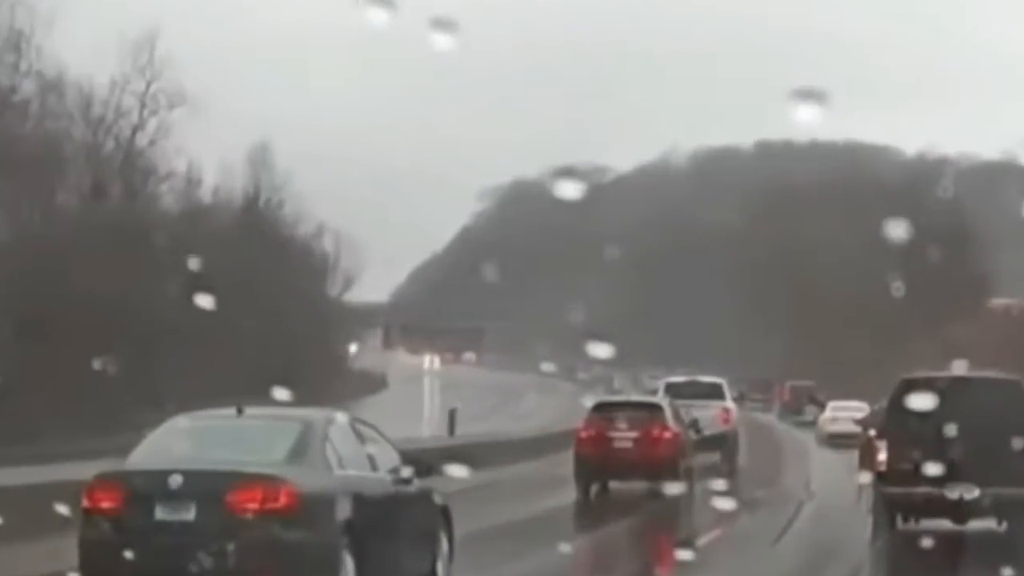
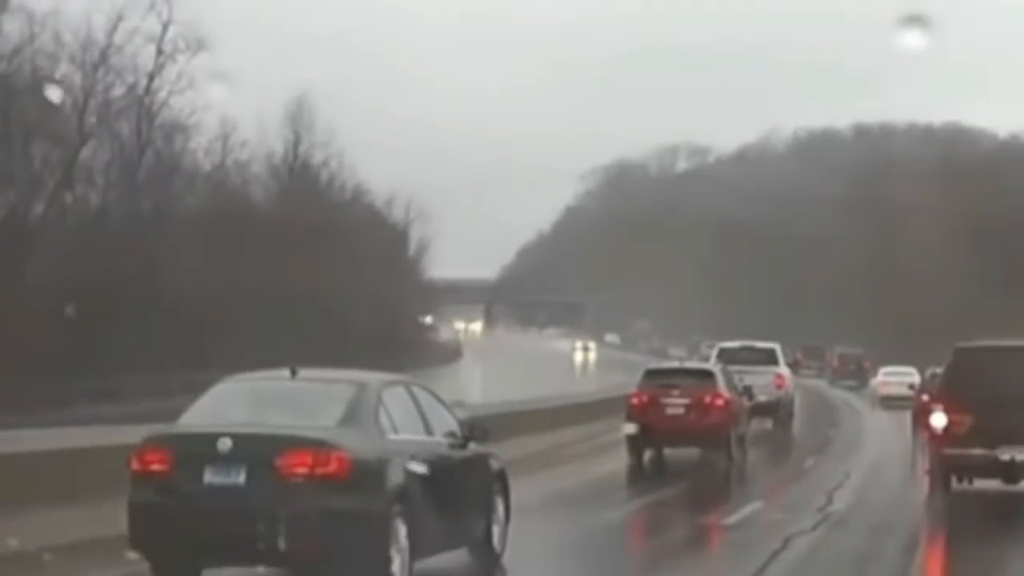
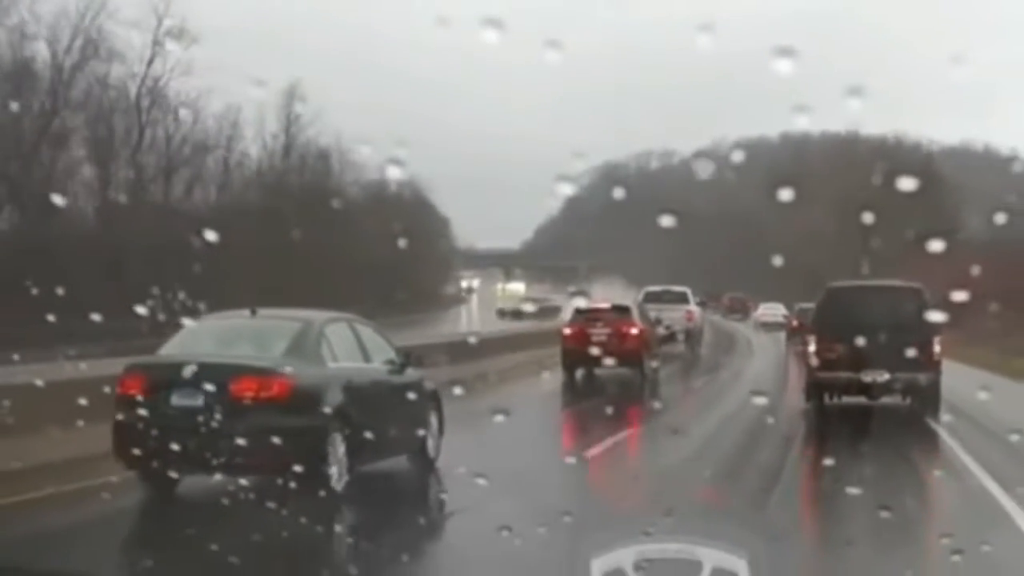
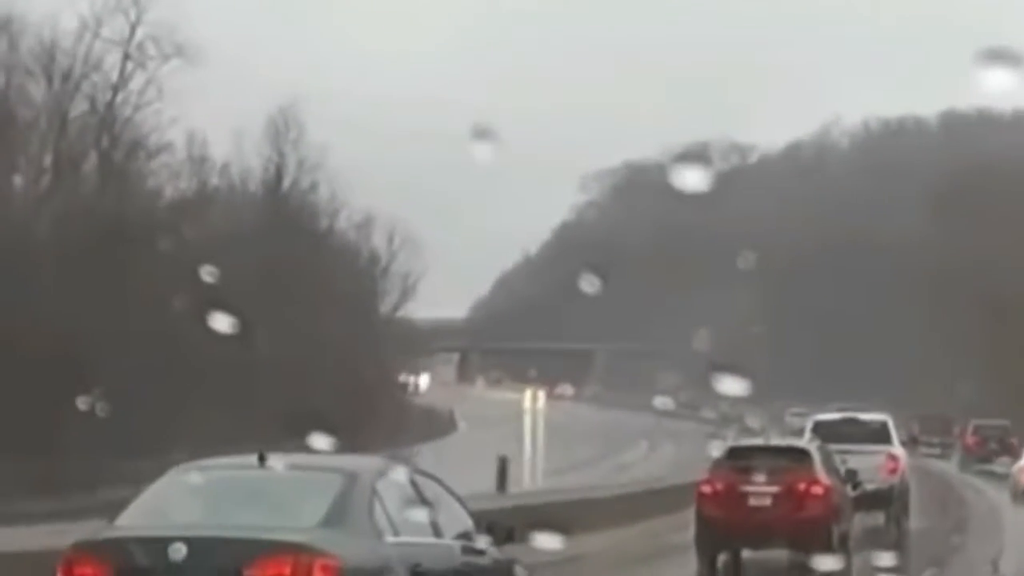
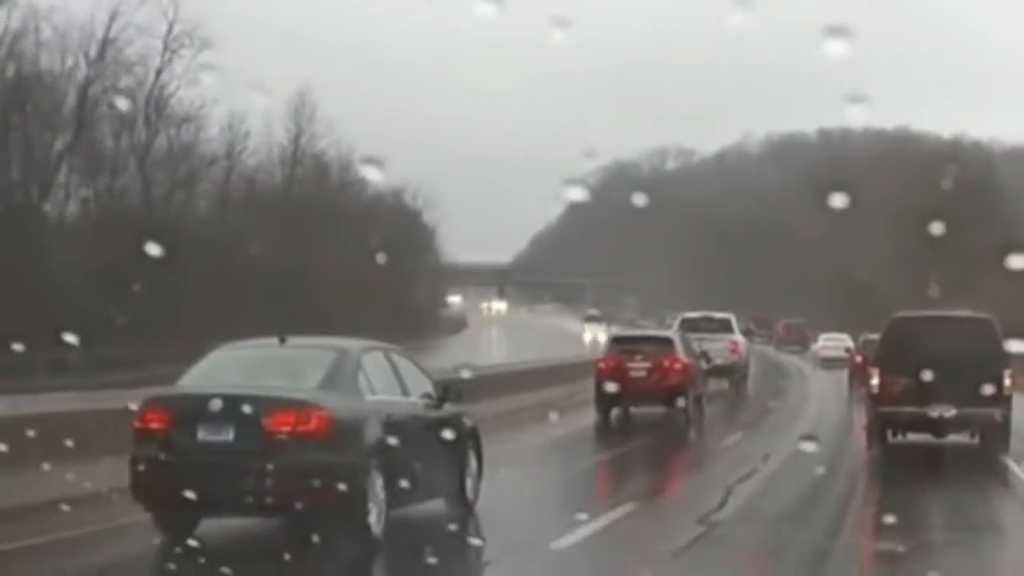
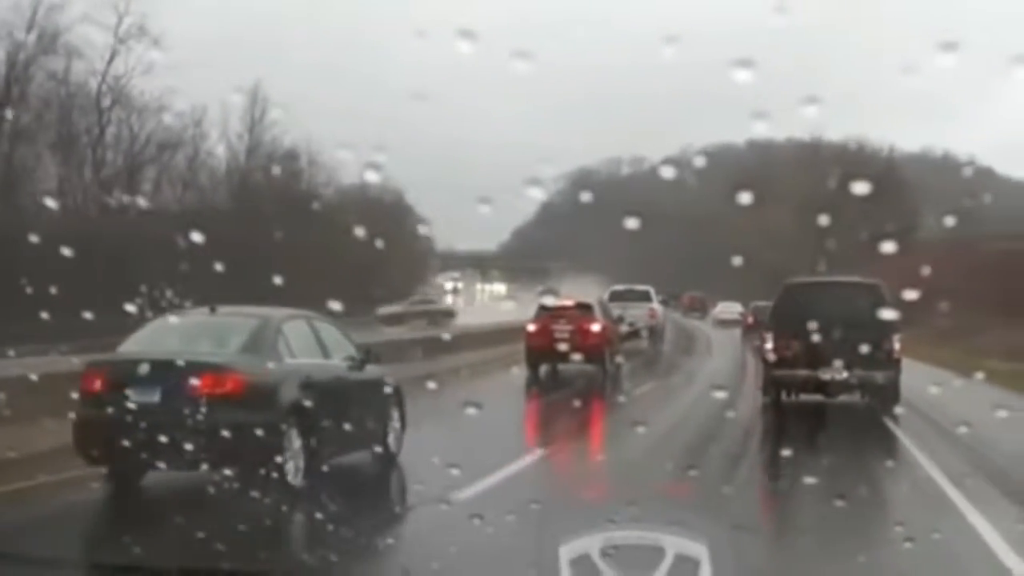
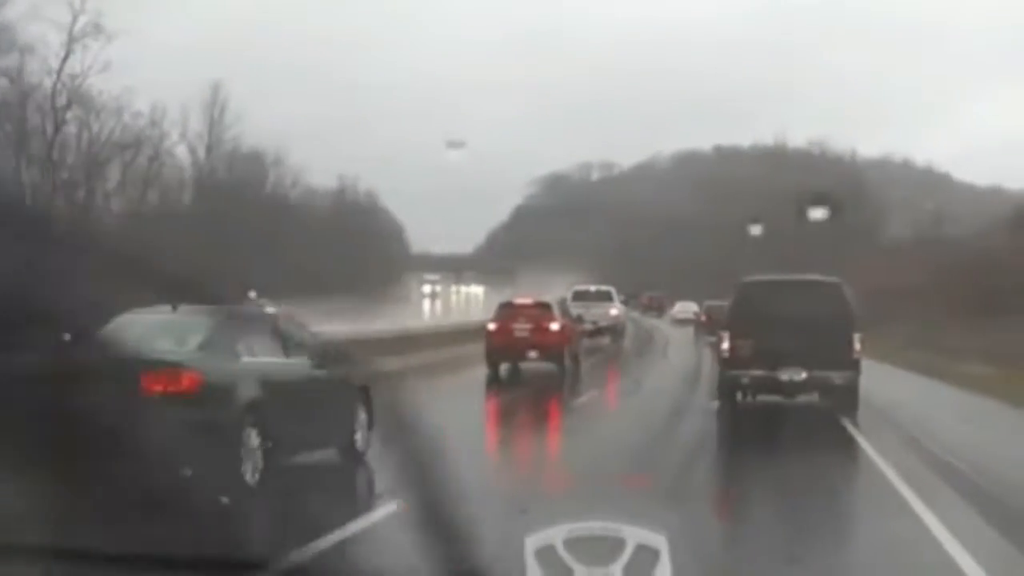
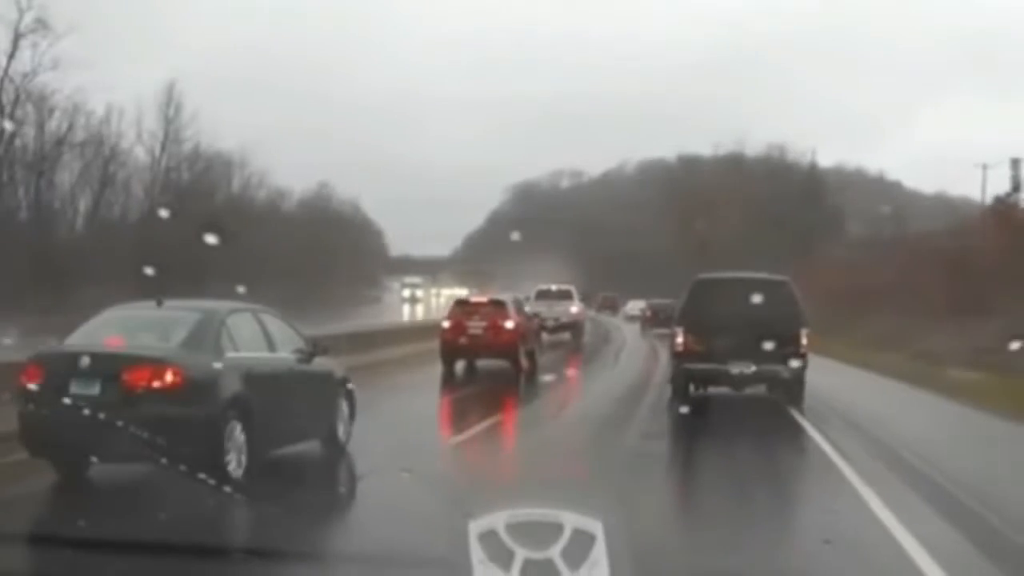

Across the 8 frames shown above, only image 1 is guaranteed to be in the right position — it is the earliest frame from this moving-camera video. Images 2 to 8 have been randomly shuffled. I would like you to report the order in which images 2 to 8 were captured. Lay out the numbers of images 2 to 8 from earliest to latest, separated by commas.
4, 2, 5, 3, 6, 7, 8
